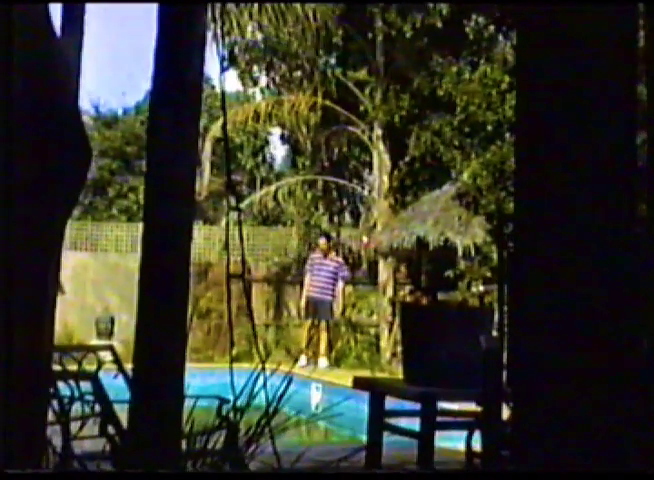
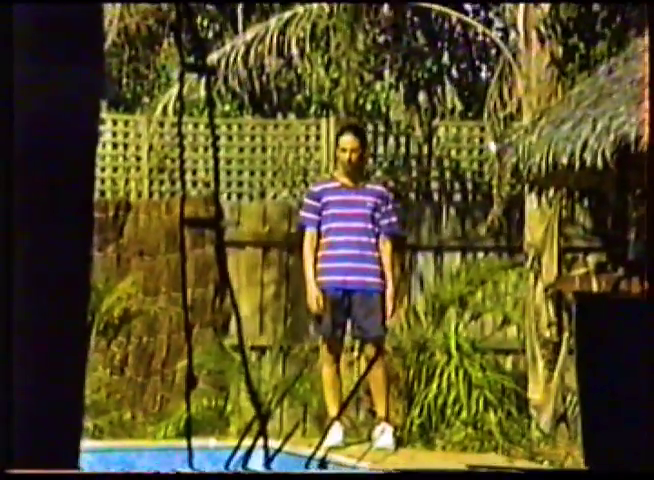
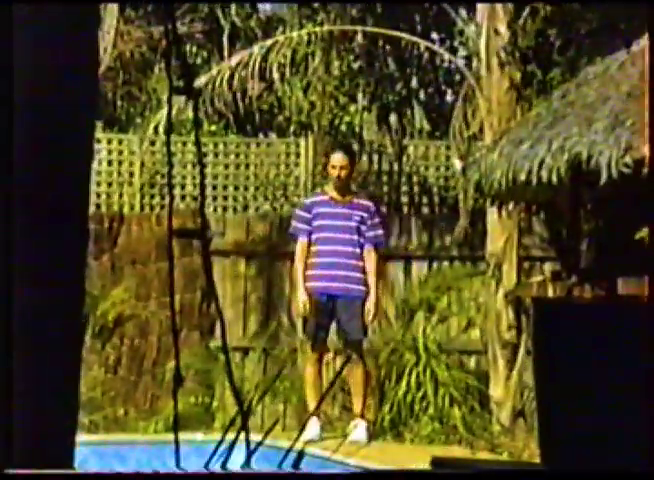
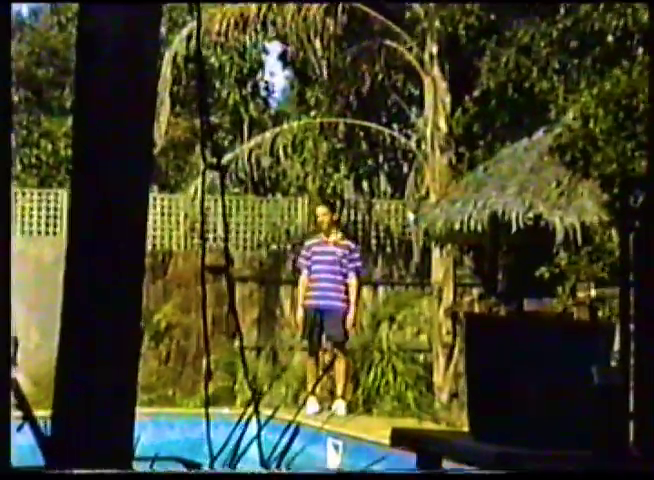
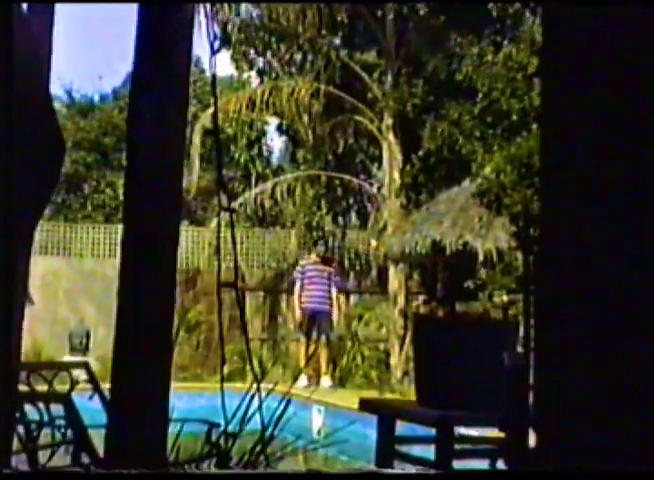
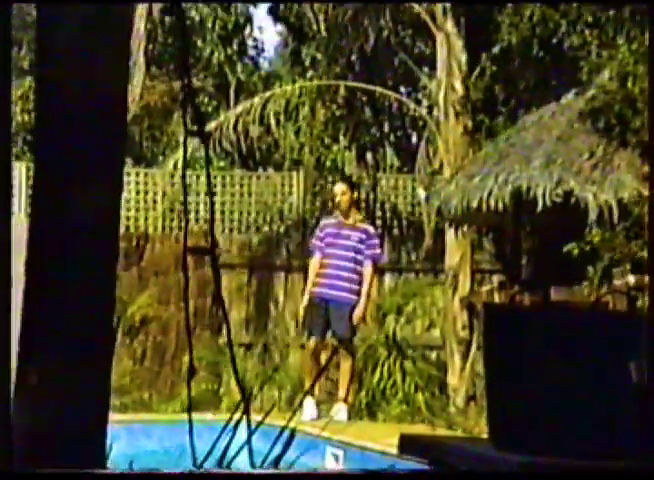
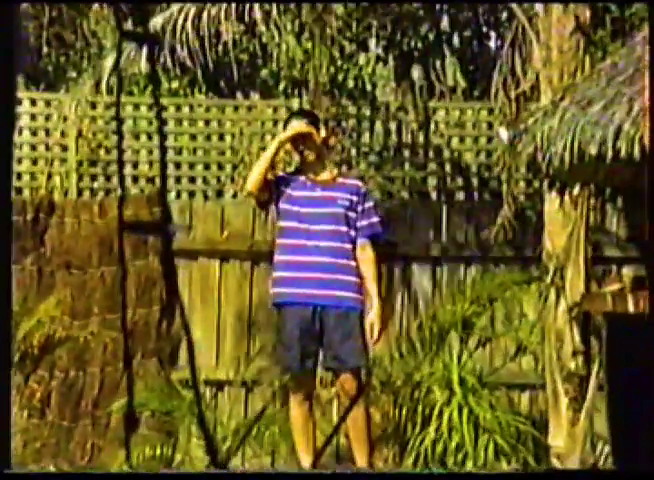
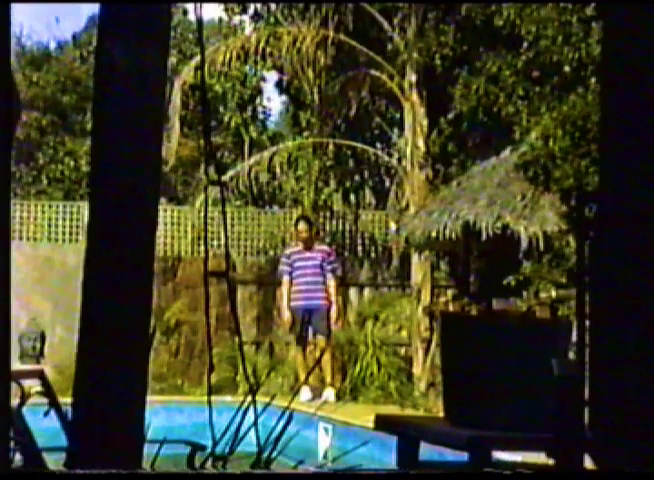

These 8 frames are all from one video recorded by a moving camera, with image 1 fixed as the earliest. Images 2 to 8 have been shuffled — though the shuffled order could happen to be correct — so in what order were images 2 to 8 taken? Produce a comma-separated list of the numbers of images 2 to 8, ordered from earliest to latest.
5, 8, 4, 6, 3, 2, 7
